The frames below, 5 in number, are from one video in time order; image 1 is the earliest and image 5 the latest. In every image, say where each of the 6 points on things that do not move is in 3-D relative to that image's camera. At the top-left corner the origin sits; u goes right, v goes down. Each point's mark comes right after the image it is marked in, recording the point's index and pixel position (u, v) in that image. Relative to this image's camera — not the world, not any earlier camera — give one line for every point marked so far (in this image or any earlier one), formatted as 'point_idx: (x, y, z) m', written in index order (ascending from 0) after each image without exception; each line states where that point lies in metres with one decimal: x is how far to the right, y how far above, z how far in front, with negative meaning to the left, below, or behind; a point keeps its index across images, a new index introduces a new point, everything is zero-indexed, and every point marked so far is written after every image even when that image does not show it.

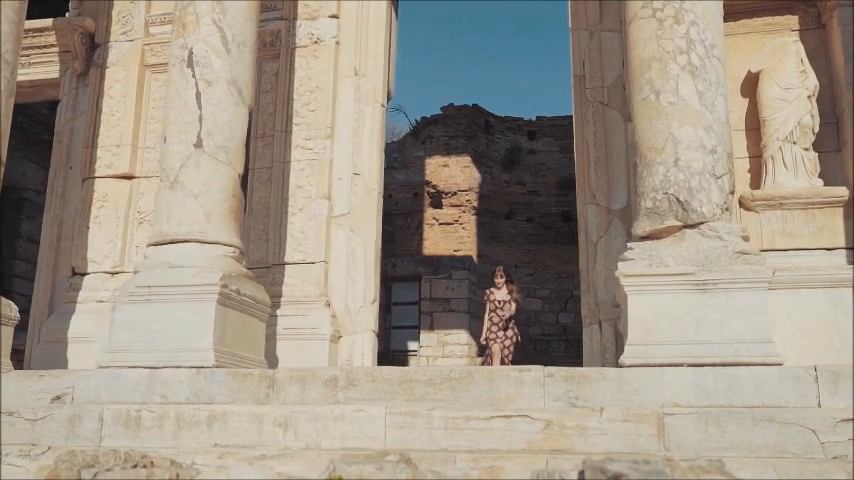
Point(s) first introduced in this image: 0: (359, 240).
0: (-0.6, 0.0, +7.6) m
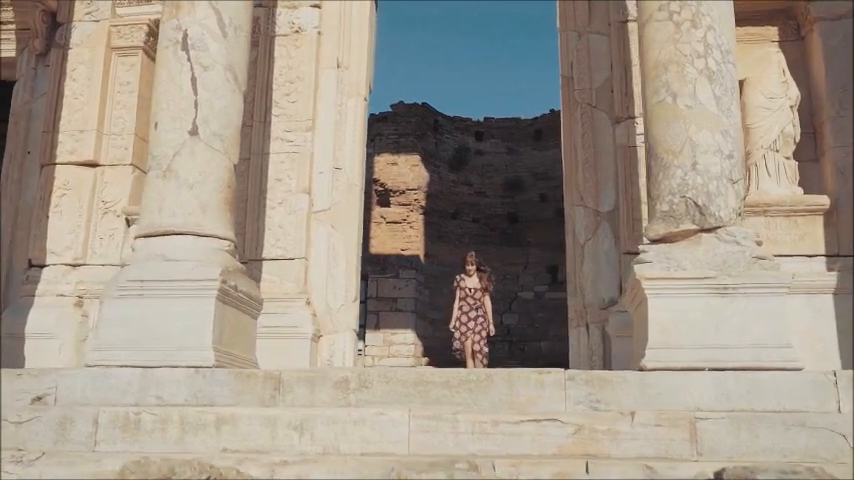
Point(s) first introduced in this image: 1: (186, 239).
0: (-0.8, 0.0, +7.4) m
1: (-1.5, 0.0, +5.3) m
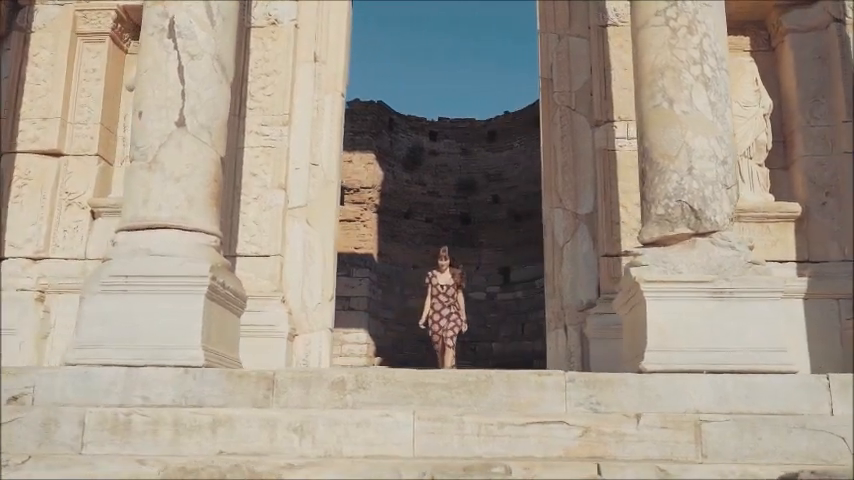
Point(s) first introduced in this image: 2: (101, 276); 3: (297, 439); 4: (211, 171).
0: (-1.0, +0.1, +7.3) m
1: (-1.6, 0.0, +5.1) m
2: (-2.0, -0.2, +5.0) m
3: (-0.7, -1.0, +4.2) m
4: (-1.4, +0.4, +5.3) m
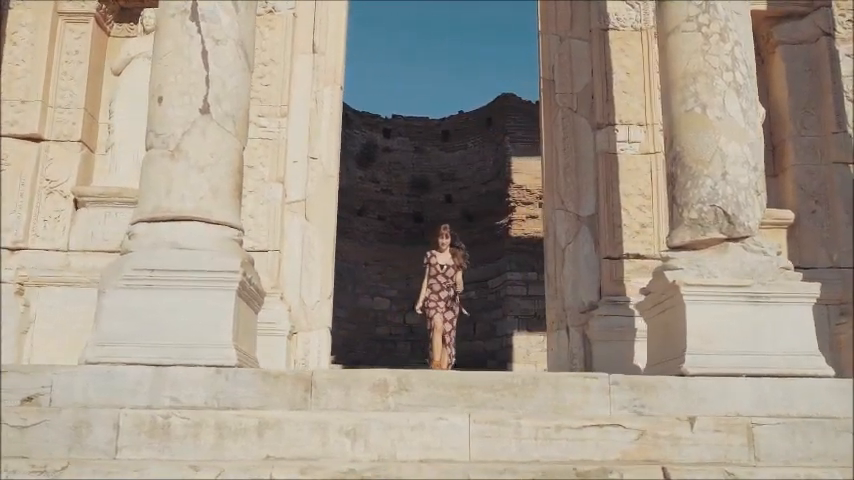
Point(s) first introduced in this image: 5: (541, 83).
0: (-1.0, +0.1, +7.1) m
1: (-1.4, +0.1, +4.8) m
2: (-1.7, -0.2, +4.7) m
3: (-0.4, -1.0, +4.0) m
4: (-1.2, +0.5, +5.1) m
5: (+1.1, +1.5, +7.6) m
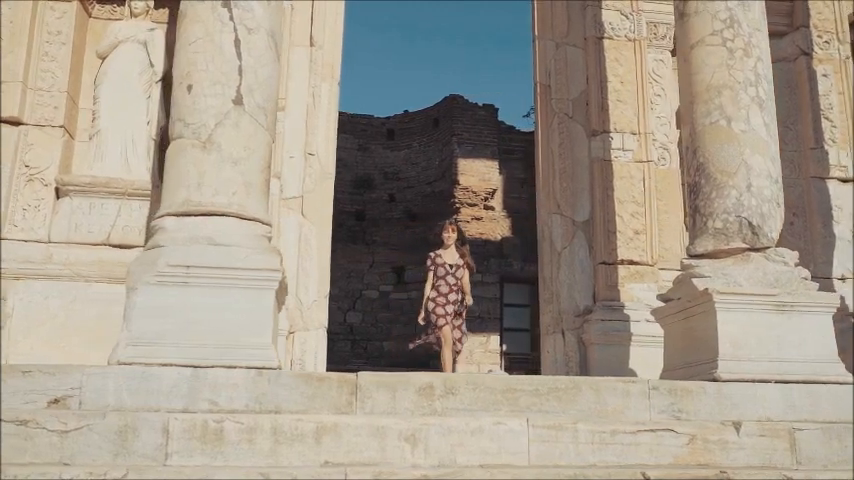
0: (-1.0, +0.1, +6.9) m
1: (-1.1, +0.1, +4.6) m
2: (-1.5, -0.1, +4.4) m
3: (-0.1, -1.0, +3.9) m
4: (-1.0, +0.5, +4.9) m
5: (+1.0, +1.4, +7.7) m
